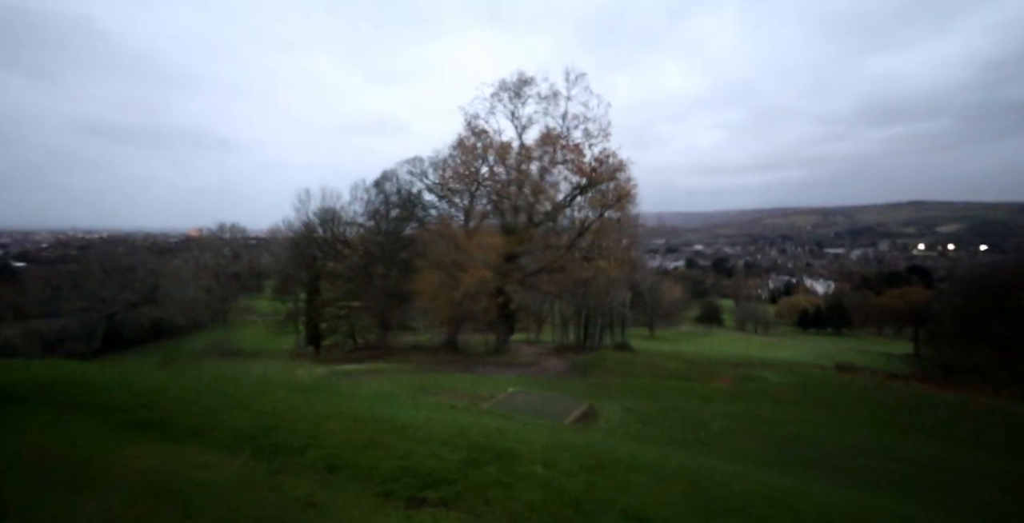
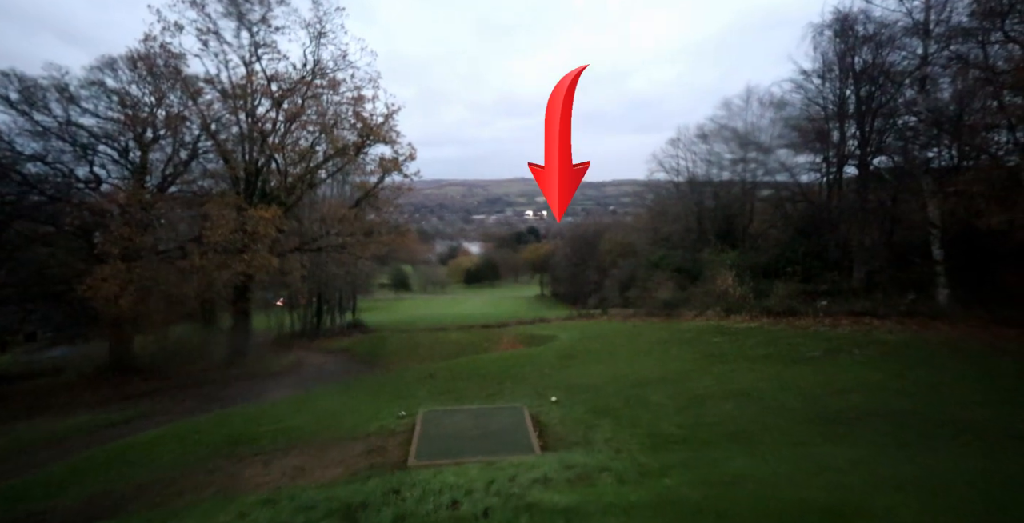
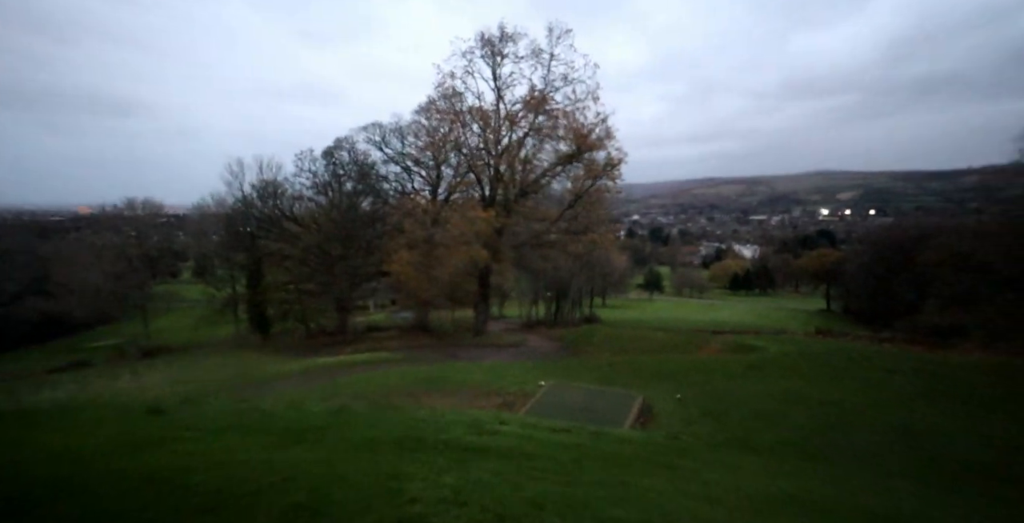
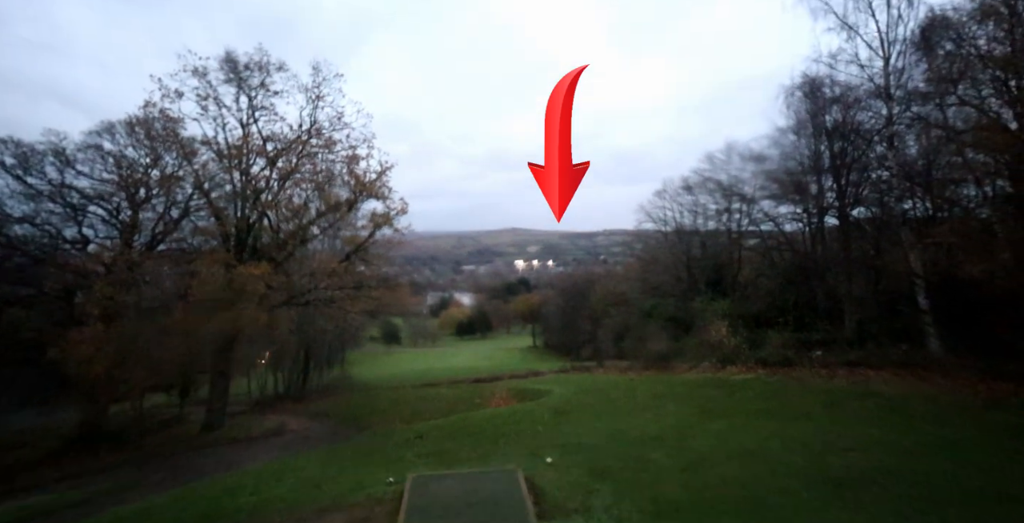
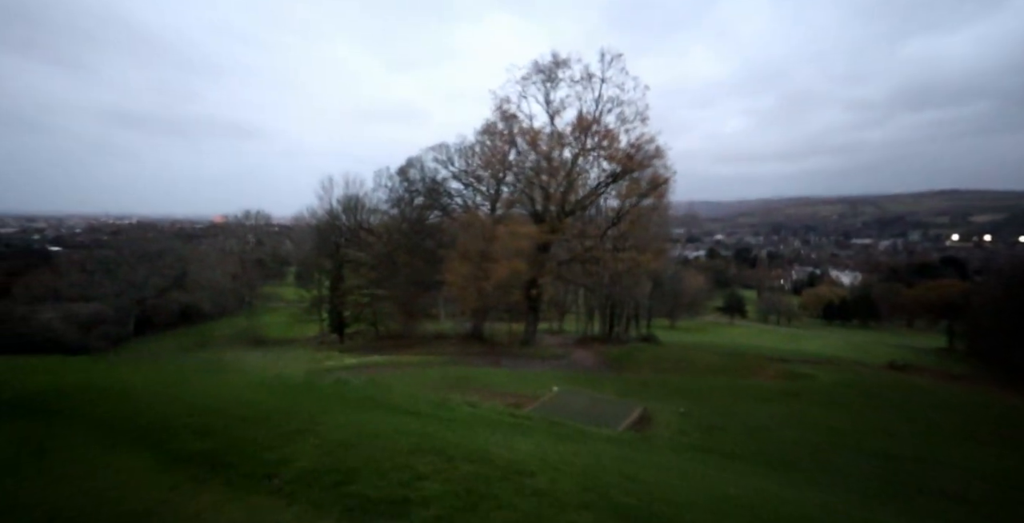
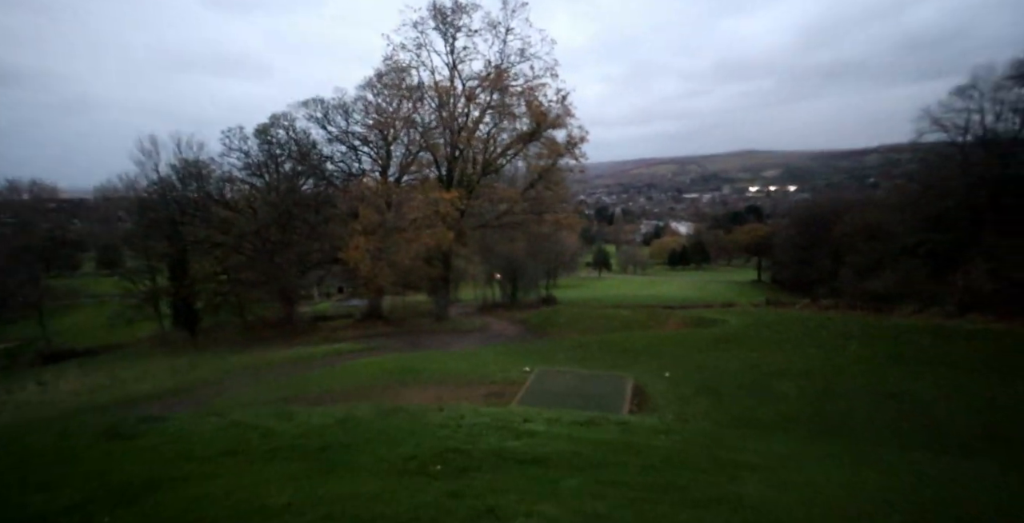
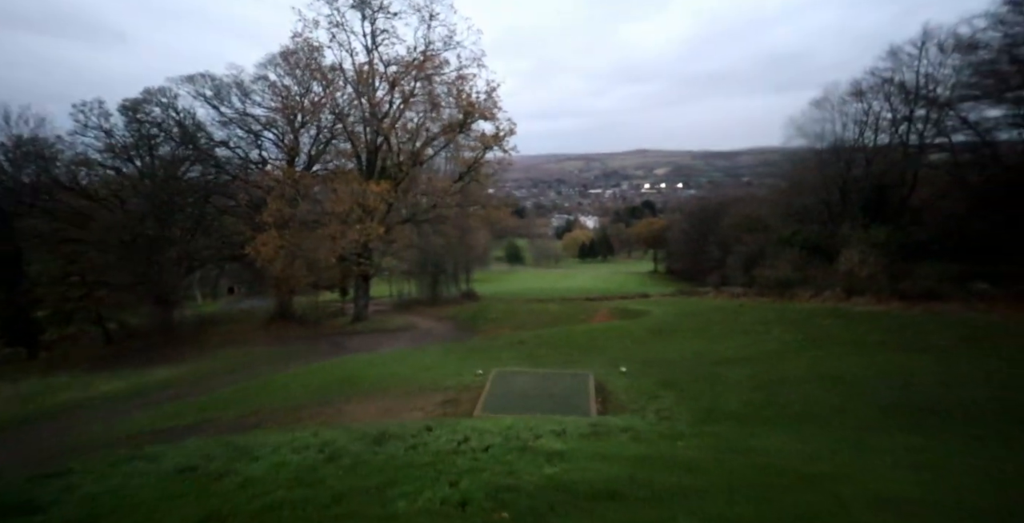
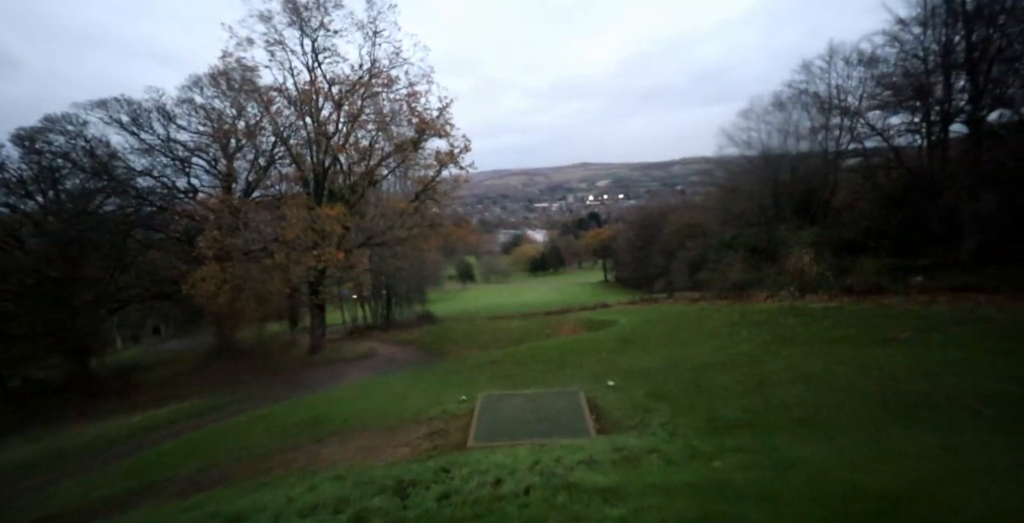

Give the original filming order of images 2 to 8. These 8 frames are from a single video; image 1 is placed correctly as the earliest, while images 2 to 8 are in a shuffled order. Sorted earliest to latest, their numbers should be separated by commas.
5, 3, 6, 7, 8, 2, 4
